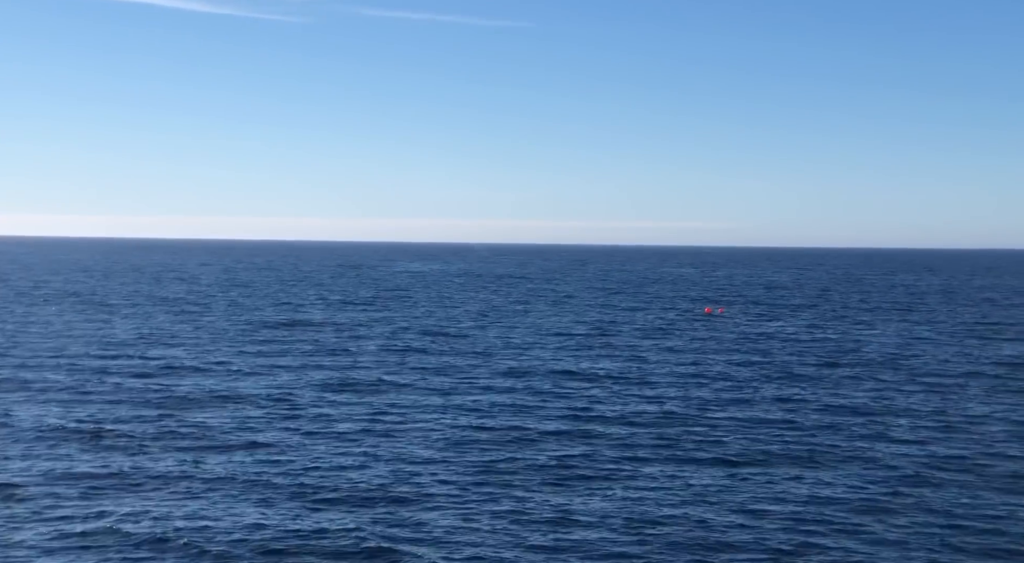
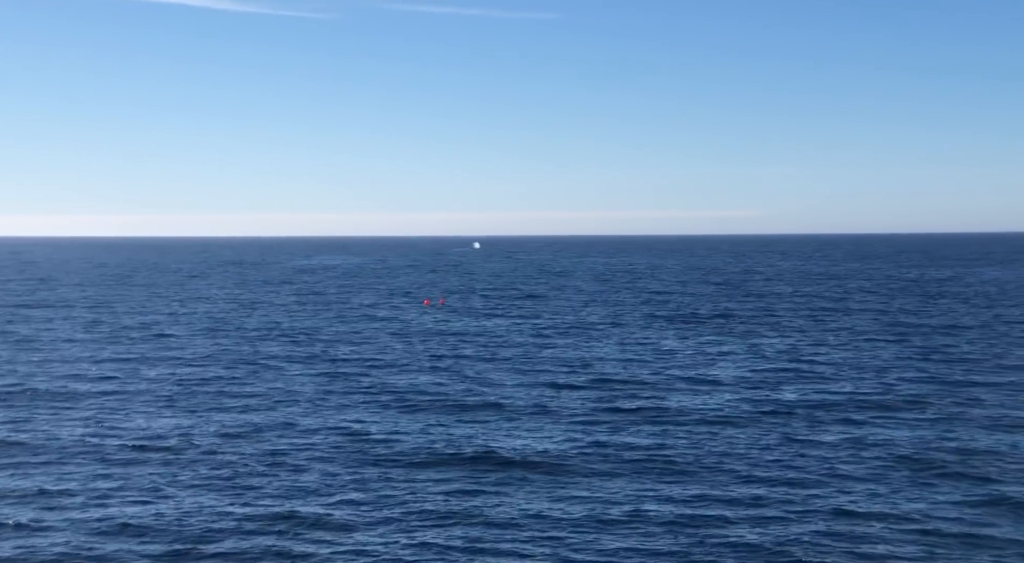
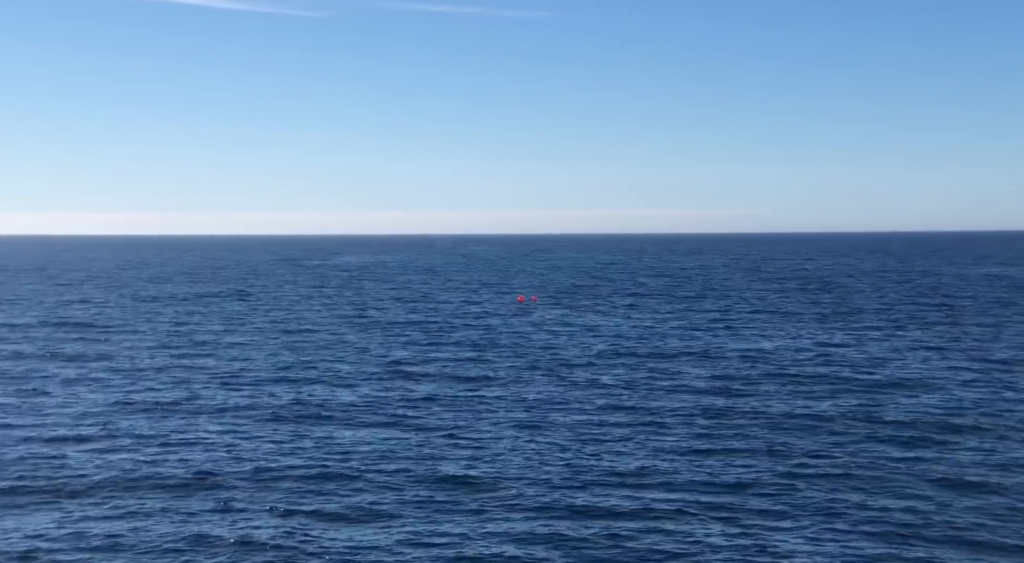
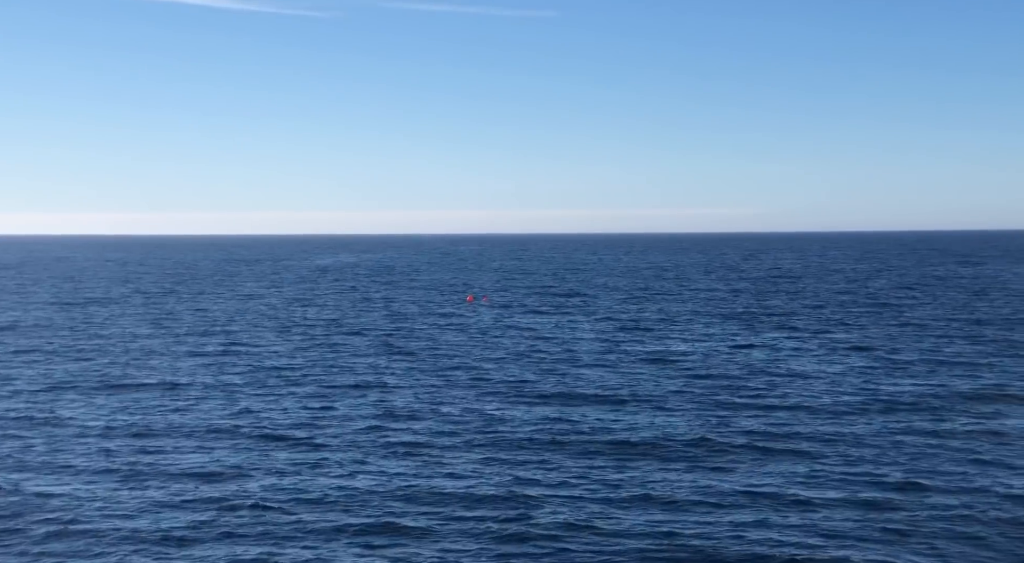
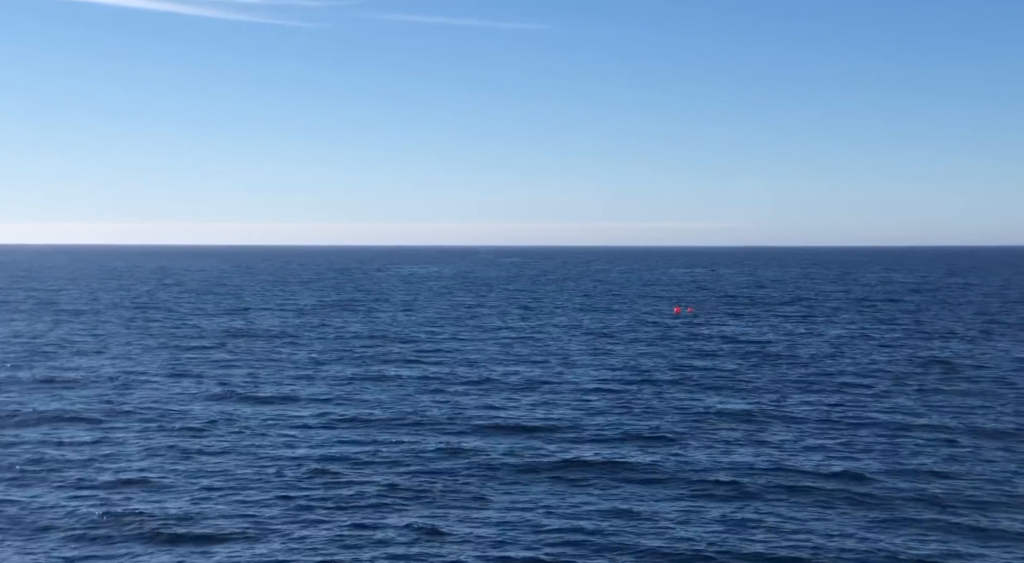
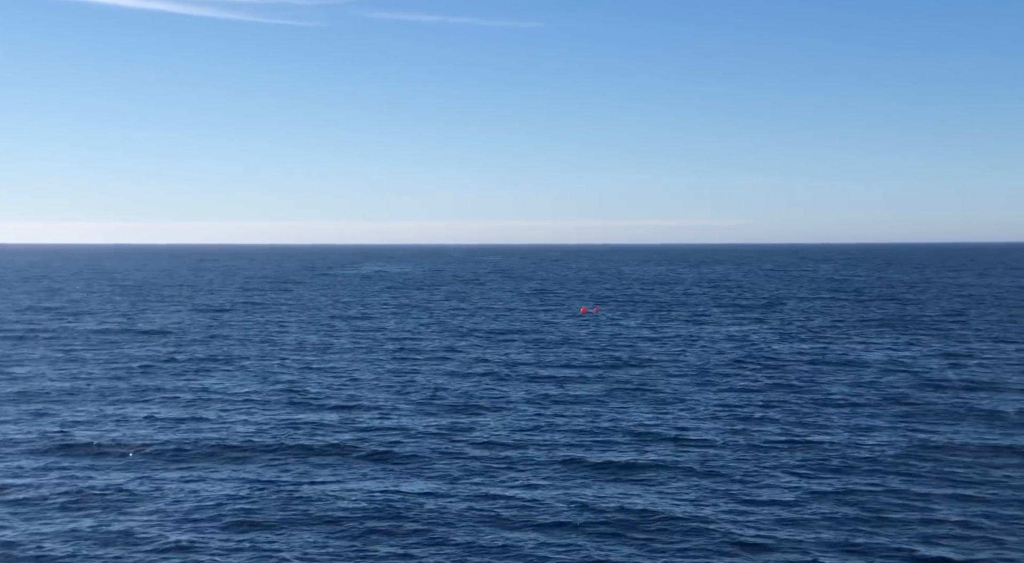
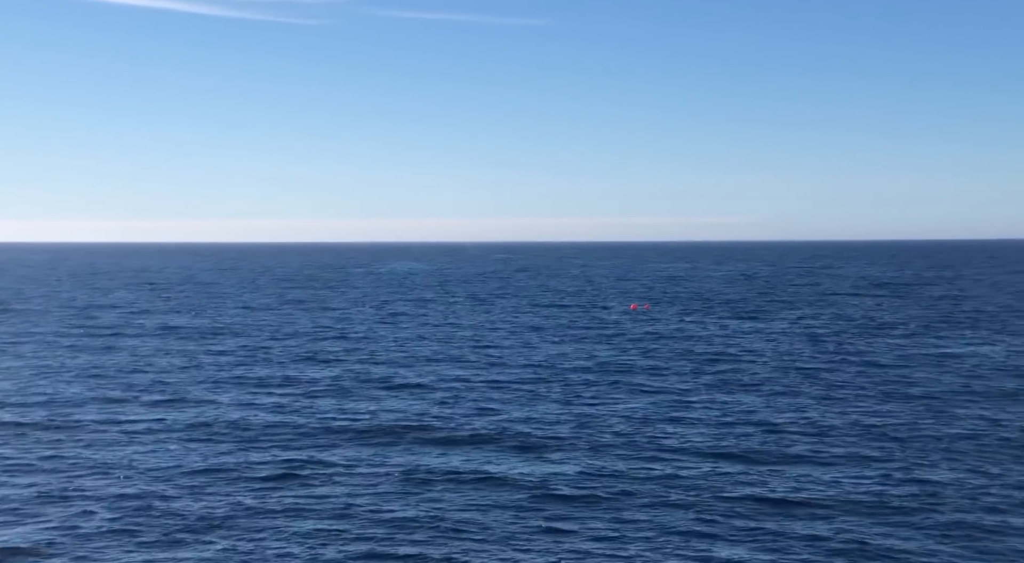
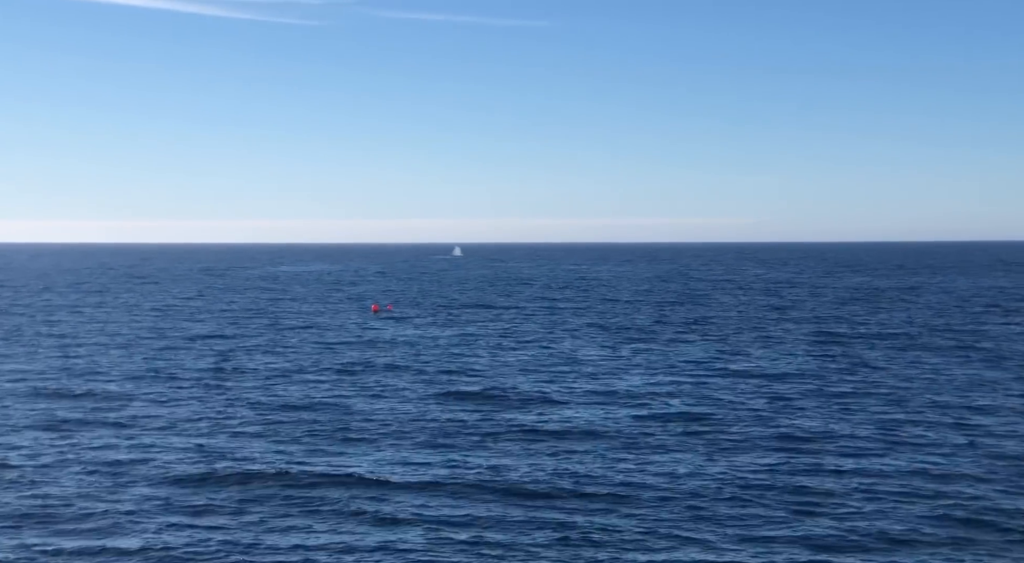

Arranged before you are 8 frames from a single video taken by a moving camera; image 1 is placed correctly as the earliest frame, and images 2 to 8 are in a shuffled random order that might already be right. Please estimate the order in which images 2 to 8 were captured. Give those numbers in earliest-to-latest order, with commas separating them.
5, 7, 6, 3, 4, 2, 8
